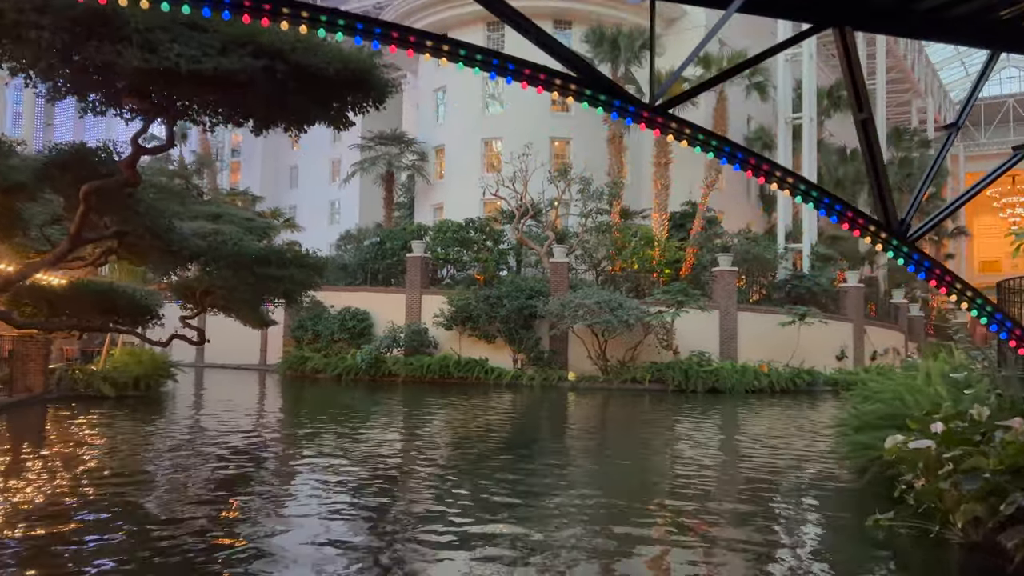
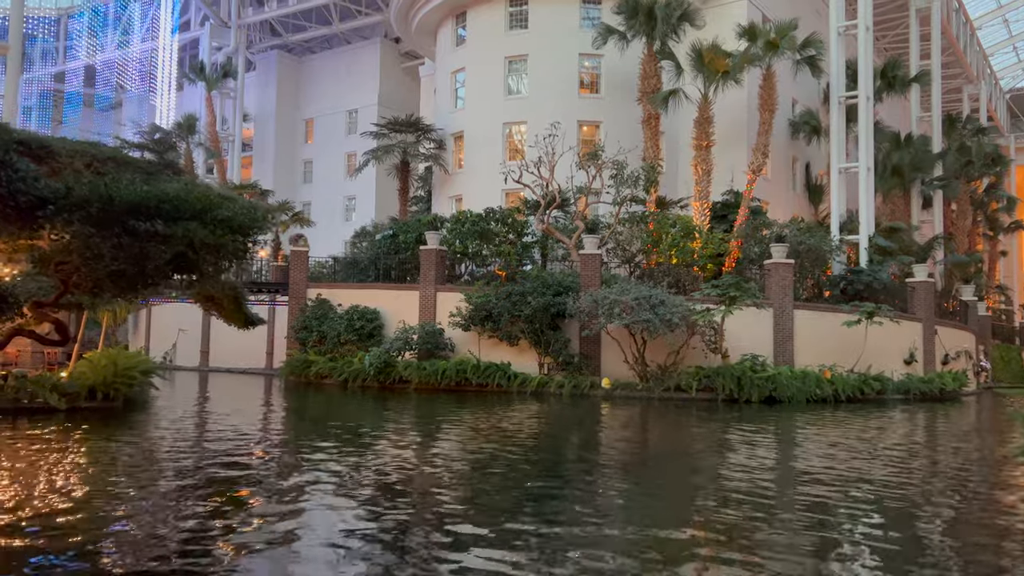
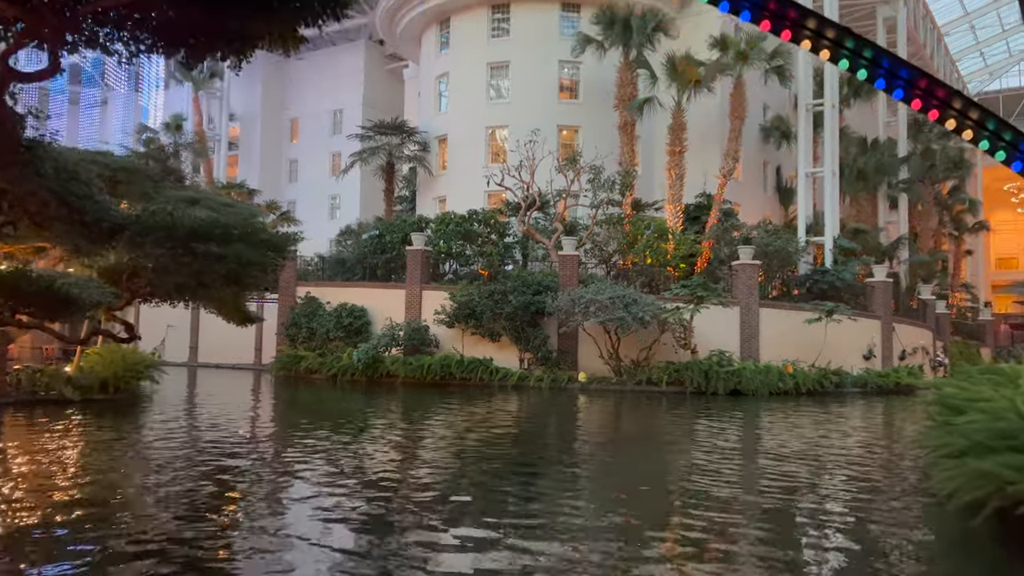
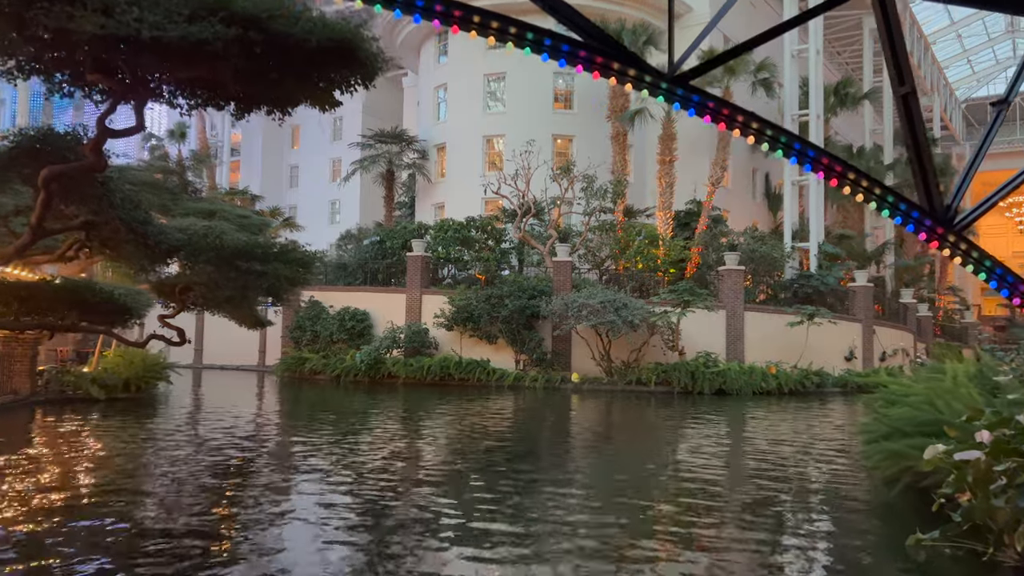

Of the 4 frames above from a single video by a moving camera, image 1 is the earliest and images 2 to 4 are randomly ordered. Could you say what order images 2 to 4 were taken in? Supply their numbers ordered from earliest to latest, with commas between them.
4, 3, 2
